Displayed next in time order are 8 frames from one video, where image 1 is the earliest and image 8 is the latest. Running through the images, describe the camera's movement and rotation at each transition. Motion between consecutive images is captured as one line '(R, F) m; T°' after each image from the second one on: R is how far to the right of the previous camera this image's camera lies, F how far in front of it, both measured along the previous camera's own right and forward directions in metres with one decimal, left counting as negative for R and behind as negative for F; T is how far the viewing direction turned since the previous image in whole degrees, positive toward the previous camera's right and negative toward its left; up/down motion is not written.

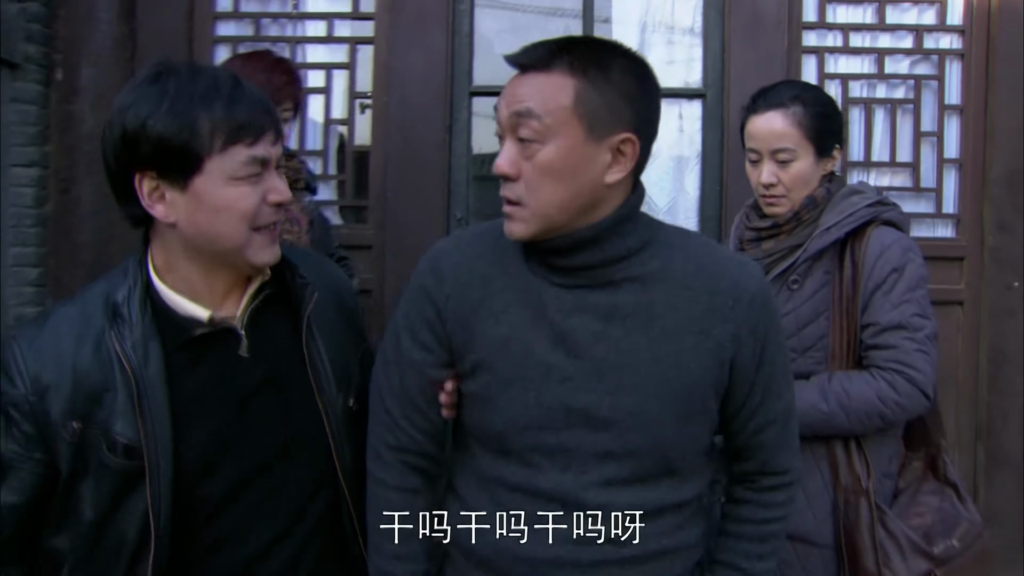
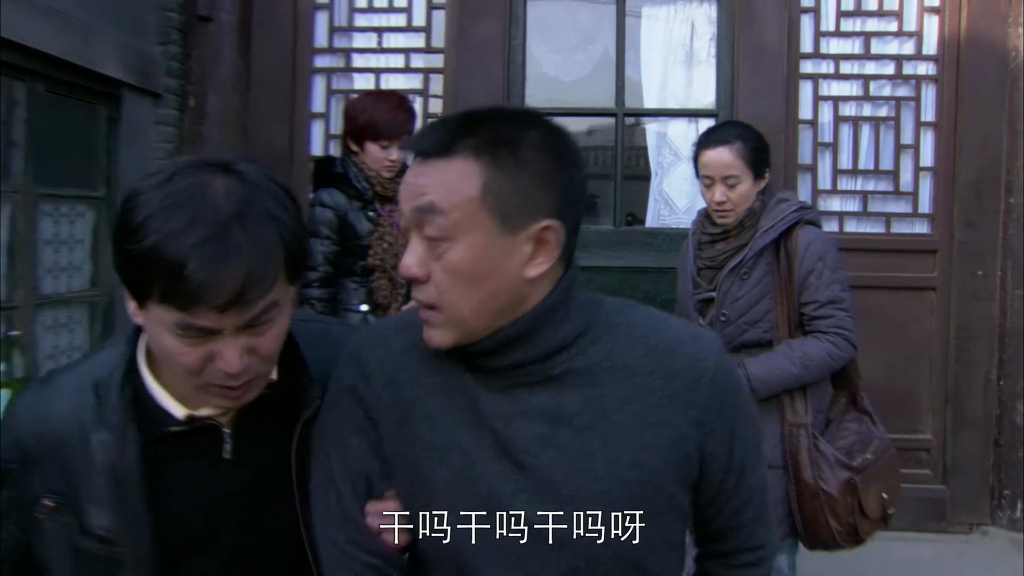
(+0.1, -0.7) m; -4°
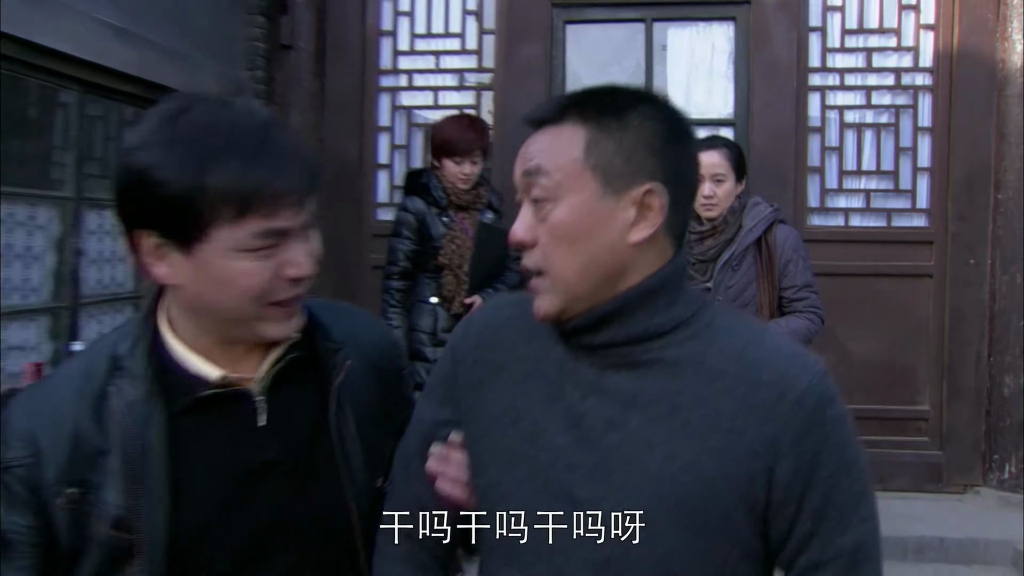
(0.0, -0.6) m; -3°
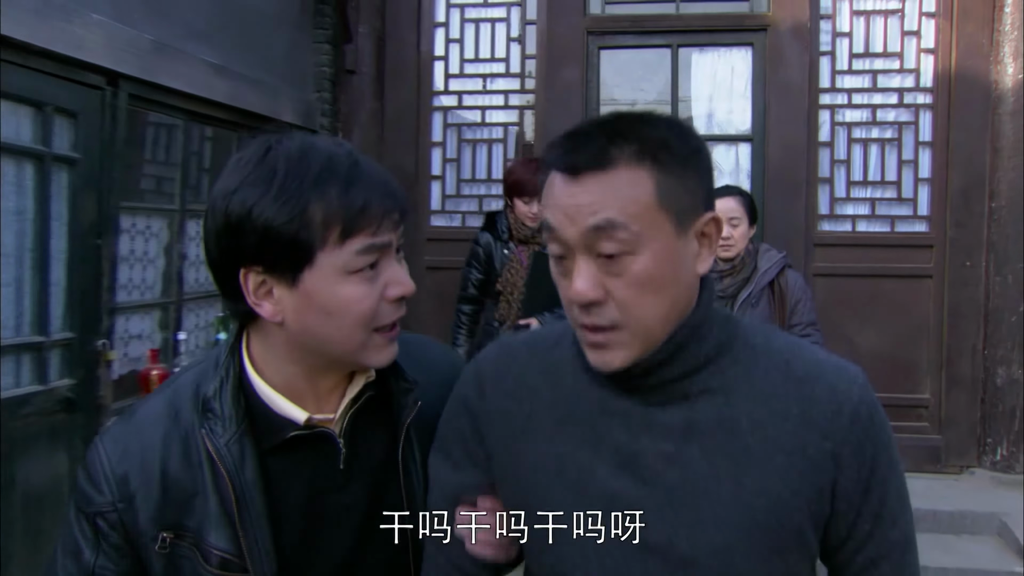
(0.0, -0.5) m; -3°
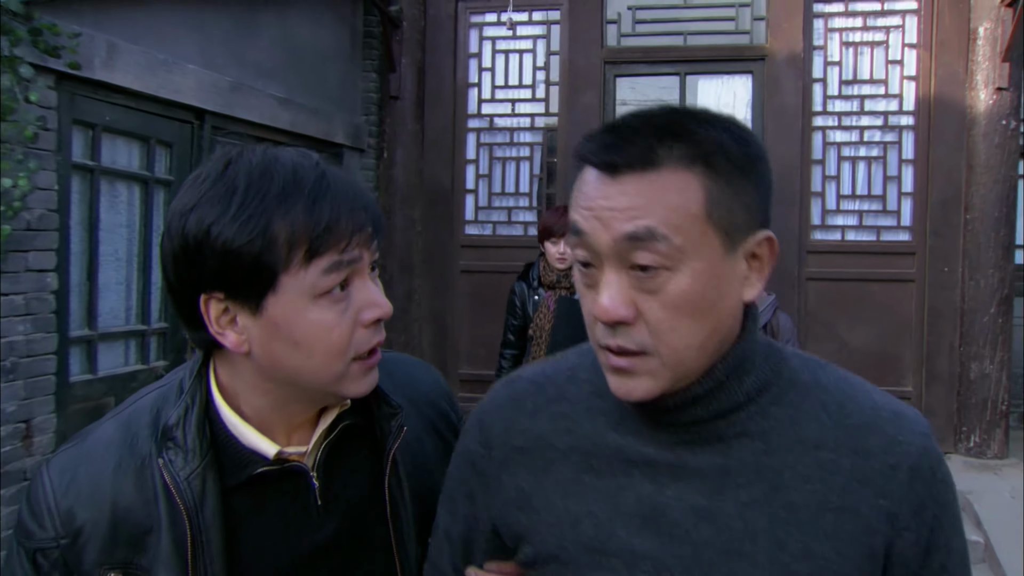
(+0.1, -0.6) m; -3°
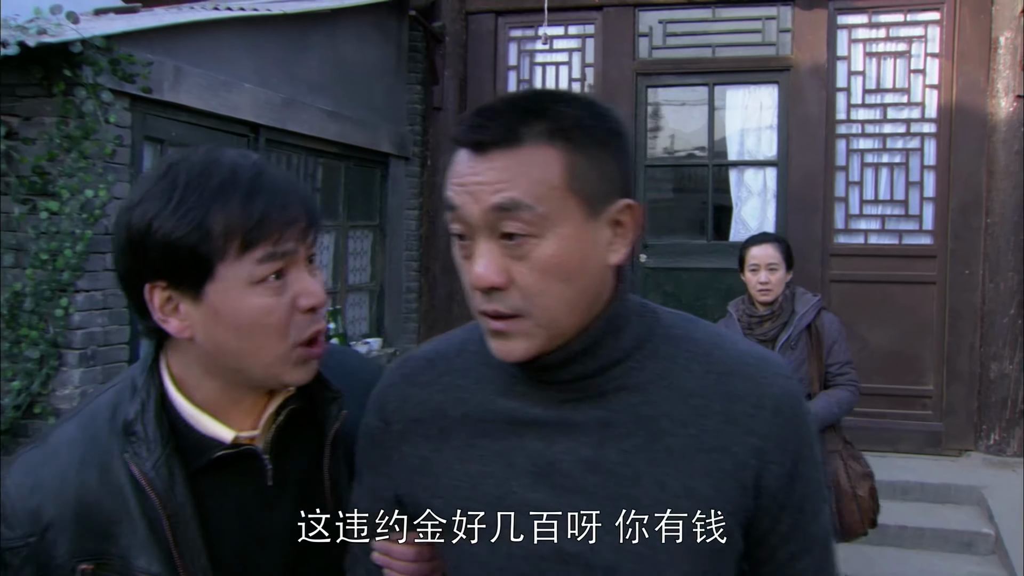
(+0.1, -0.3) m; -3°
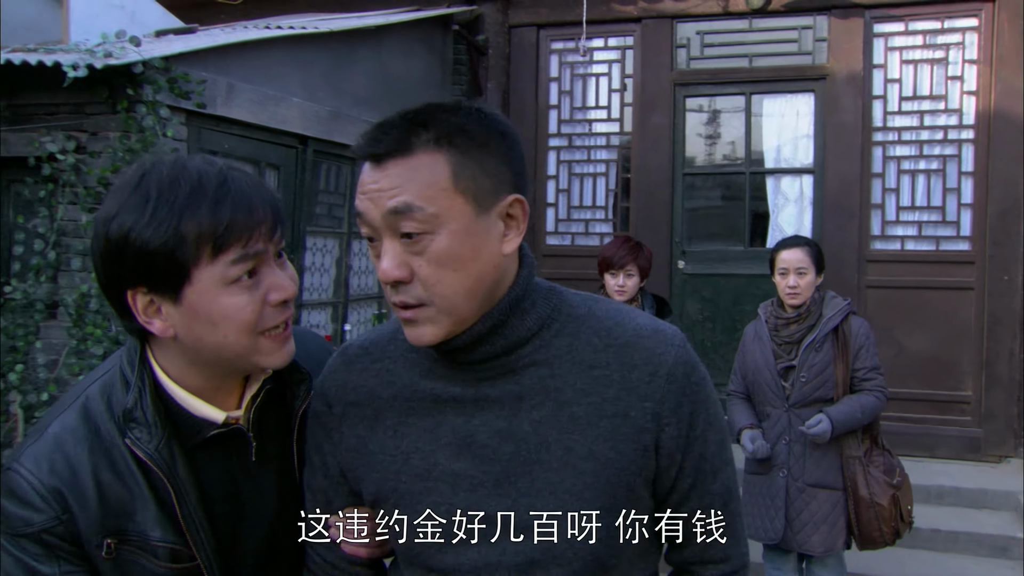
(+0.1, -0.2) m; -4°
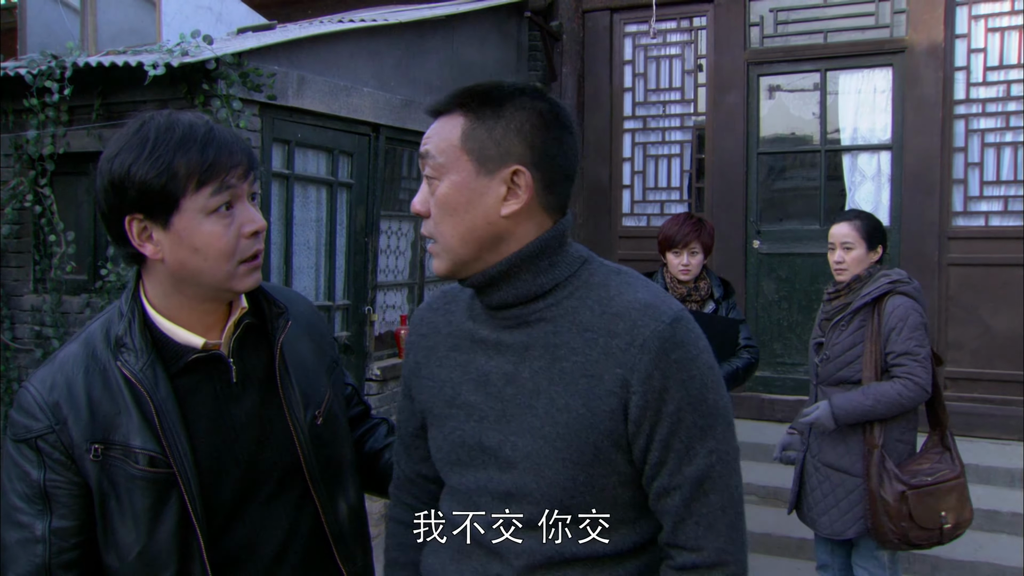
(+0.2, -0.1) m; -7°
